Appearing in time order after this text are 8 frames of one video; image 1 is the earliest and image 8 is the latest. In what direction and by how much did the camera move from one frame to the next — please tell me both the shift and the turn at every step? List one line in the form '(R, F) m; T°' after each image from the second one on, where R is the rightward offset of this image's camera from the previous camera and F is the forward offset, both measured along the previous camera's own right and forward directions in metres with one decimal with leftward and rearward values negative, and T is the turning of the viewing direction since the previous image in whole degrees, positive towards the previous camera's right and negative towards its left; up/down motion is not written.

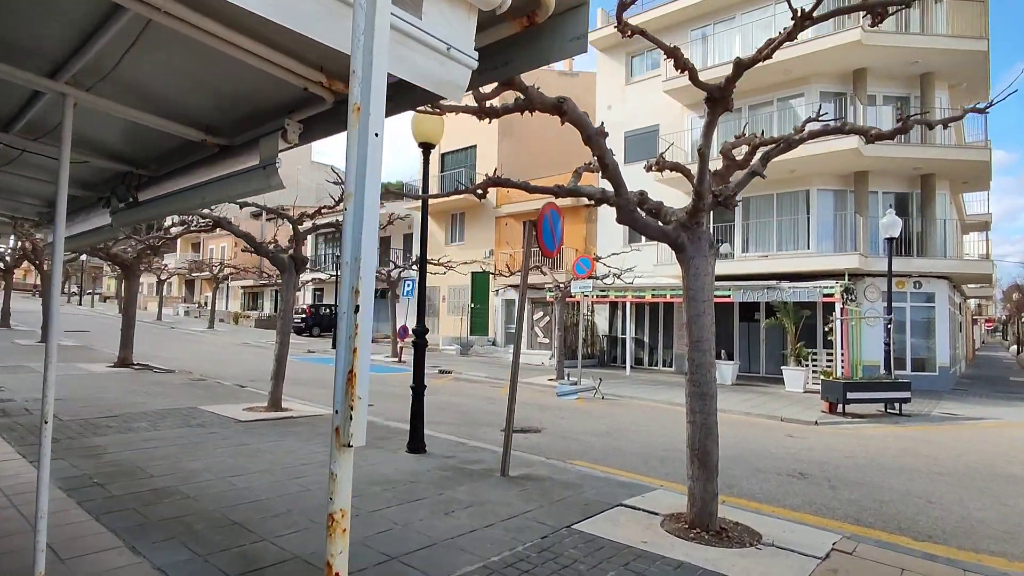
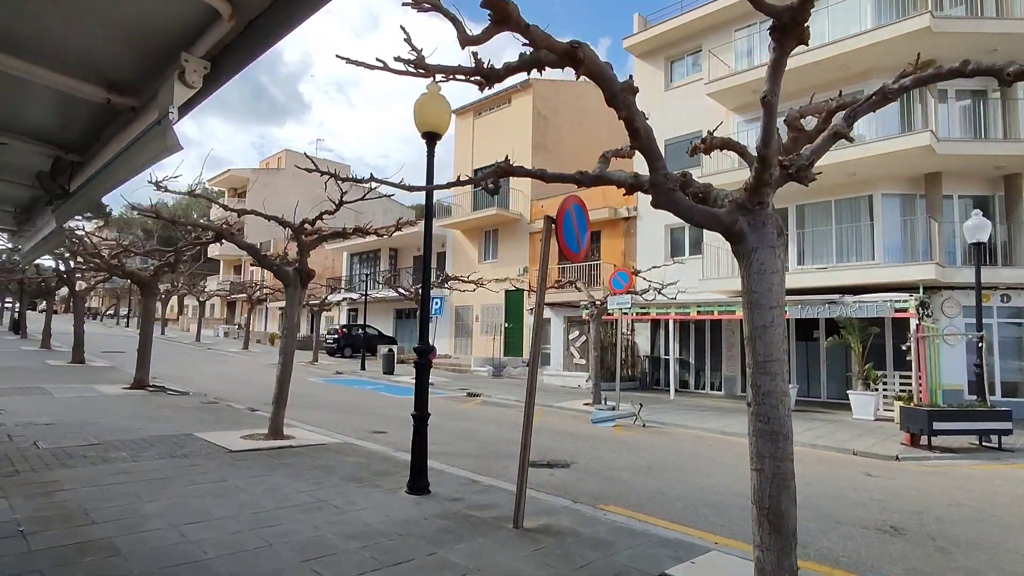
(+0.3, +1.2) m; -4°
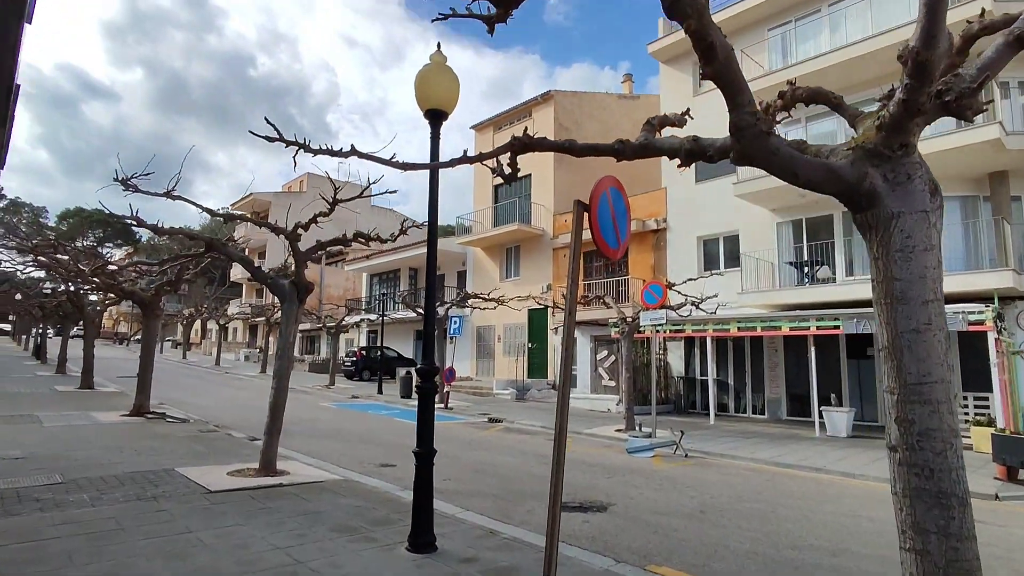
(0.0, +1.3) m; -2°
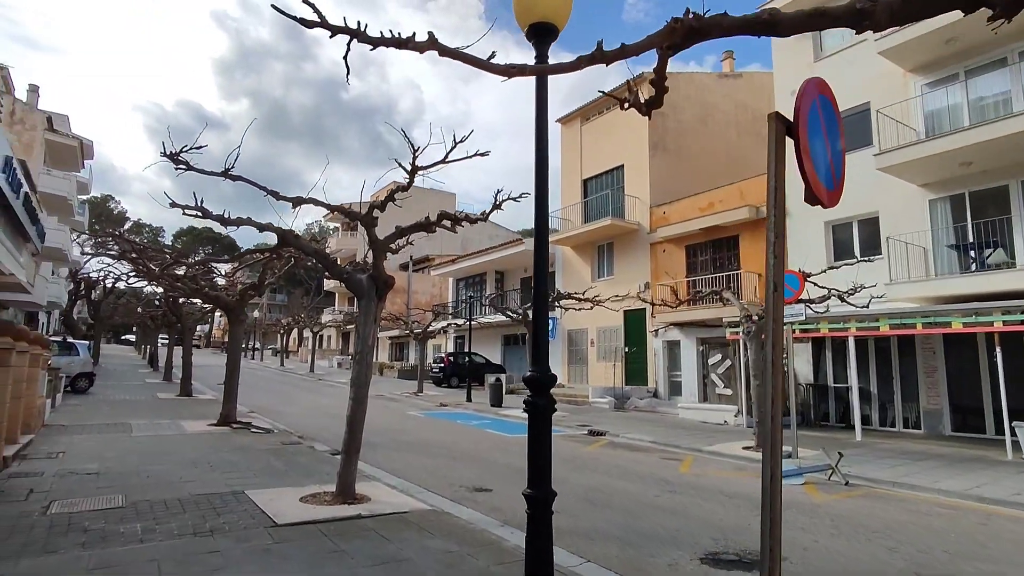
(-0.4, +1.6) m; -8°
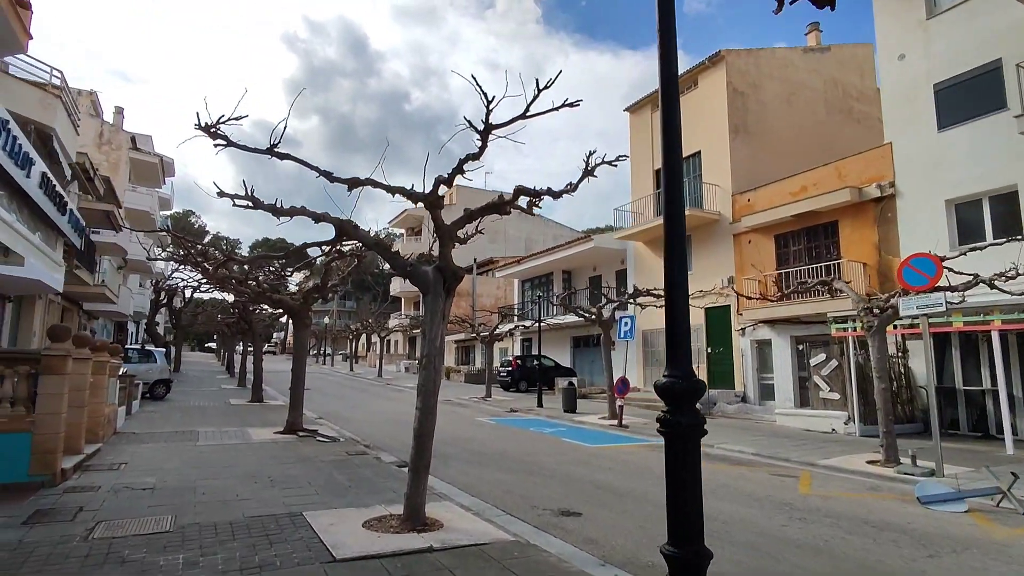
(-0.3, +1.1) m; -6°
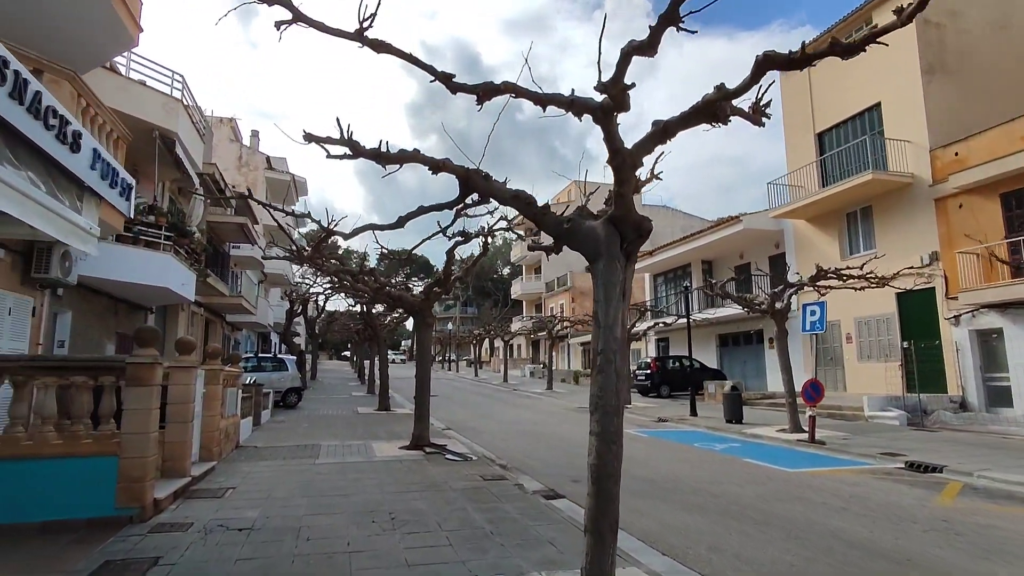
(-0.8, +2.3) m; -11°
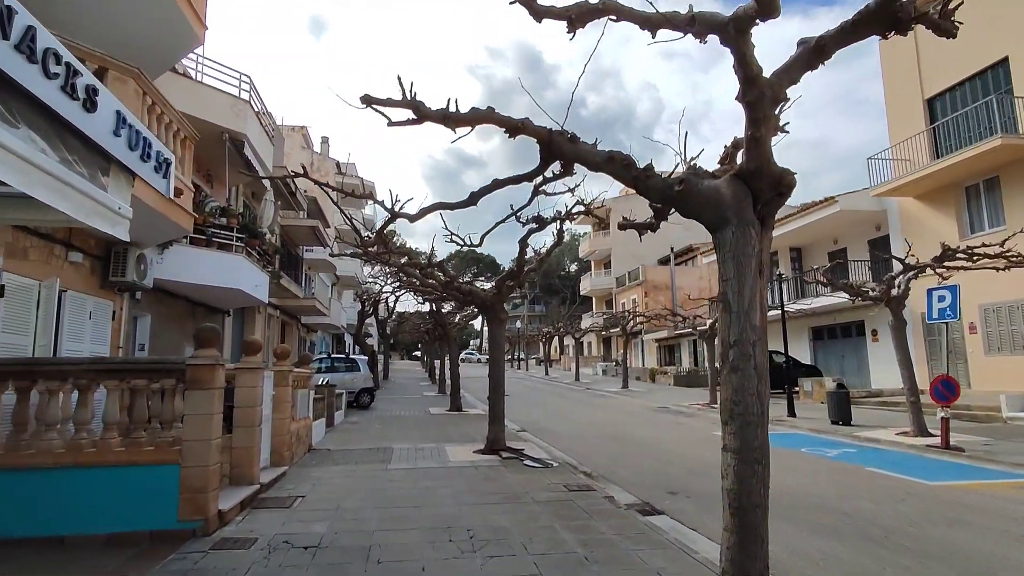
(-0.2, +0.9) m; -7°
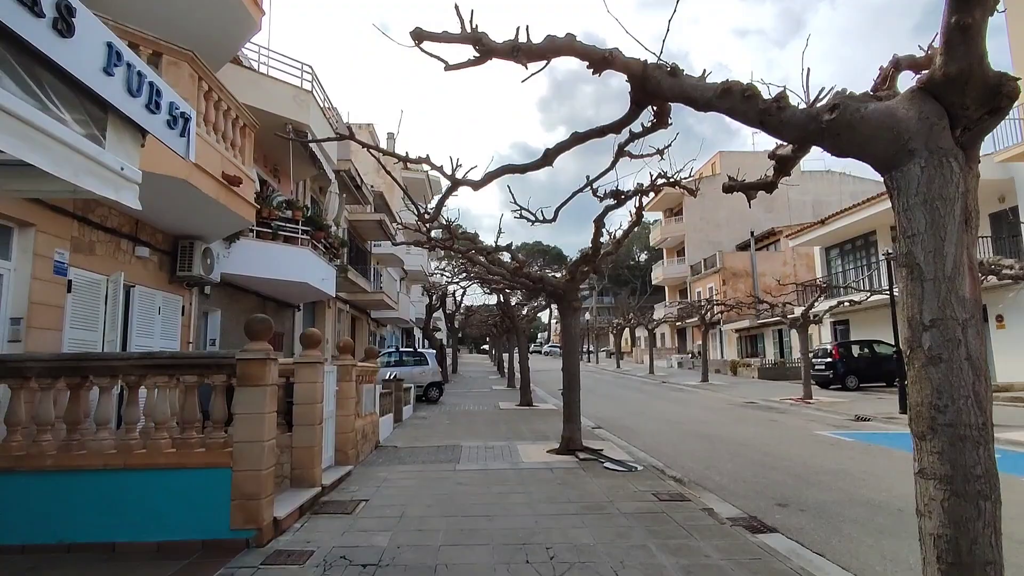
(-0.1, +0.9) m; -7°
